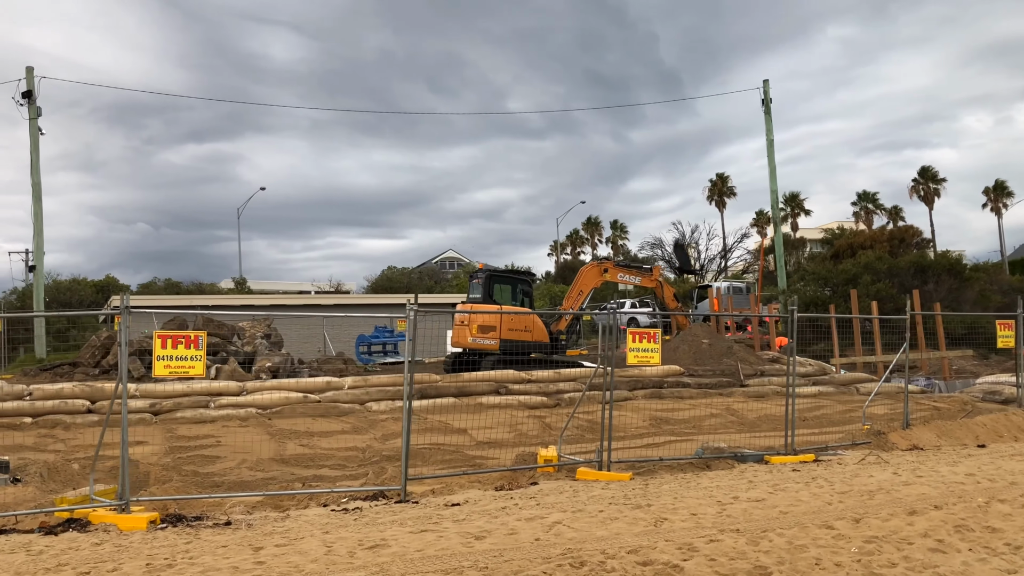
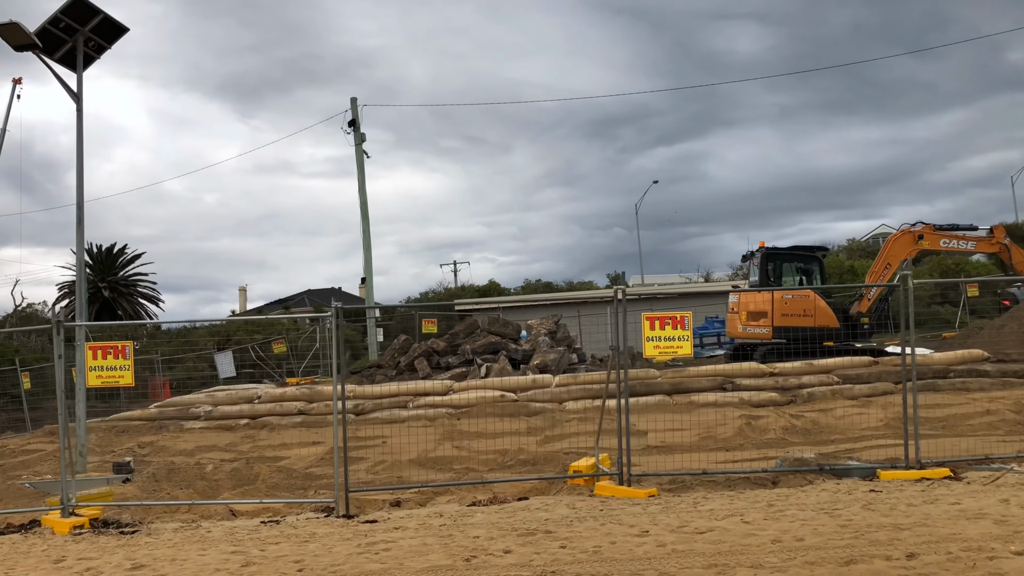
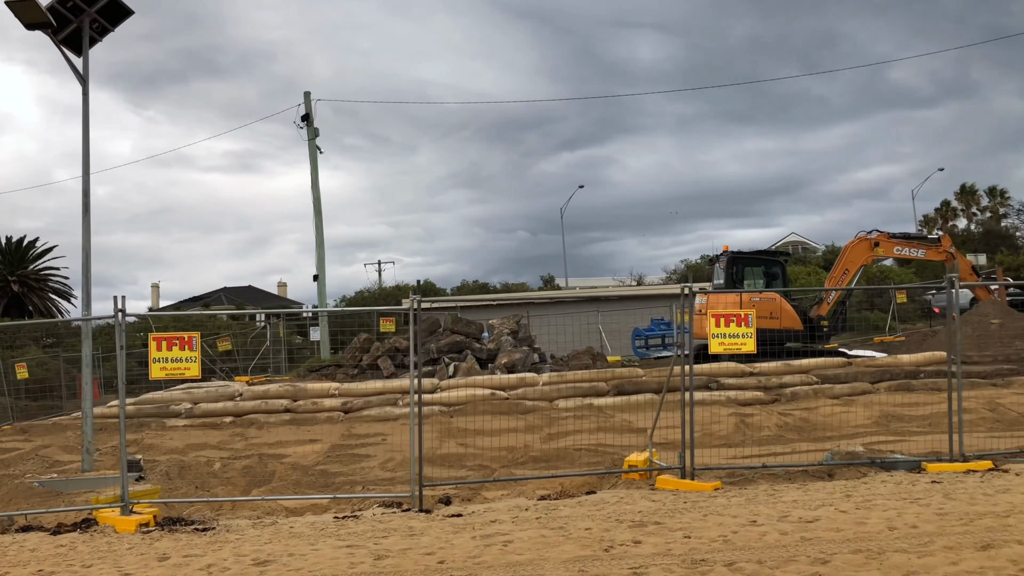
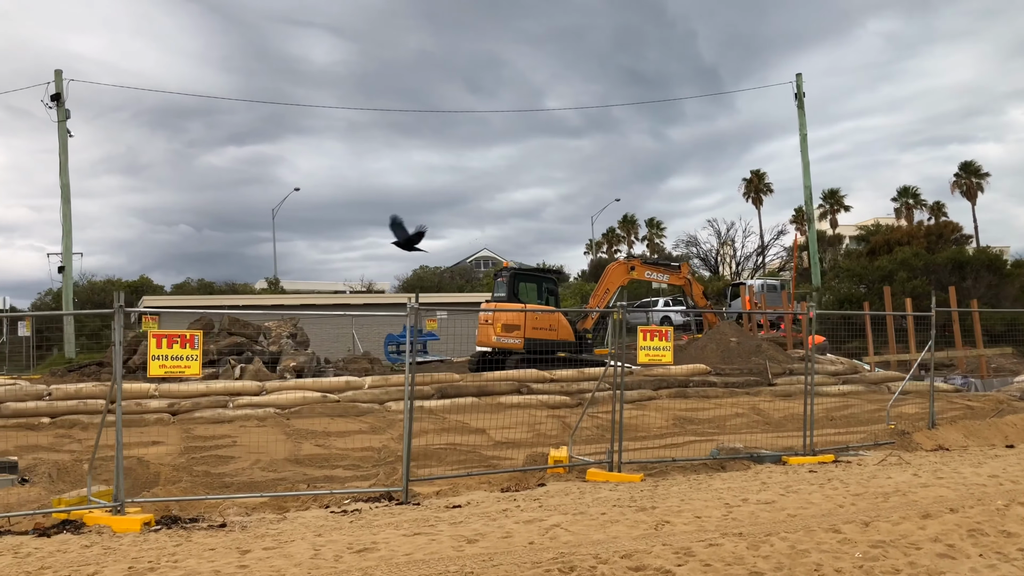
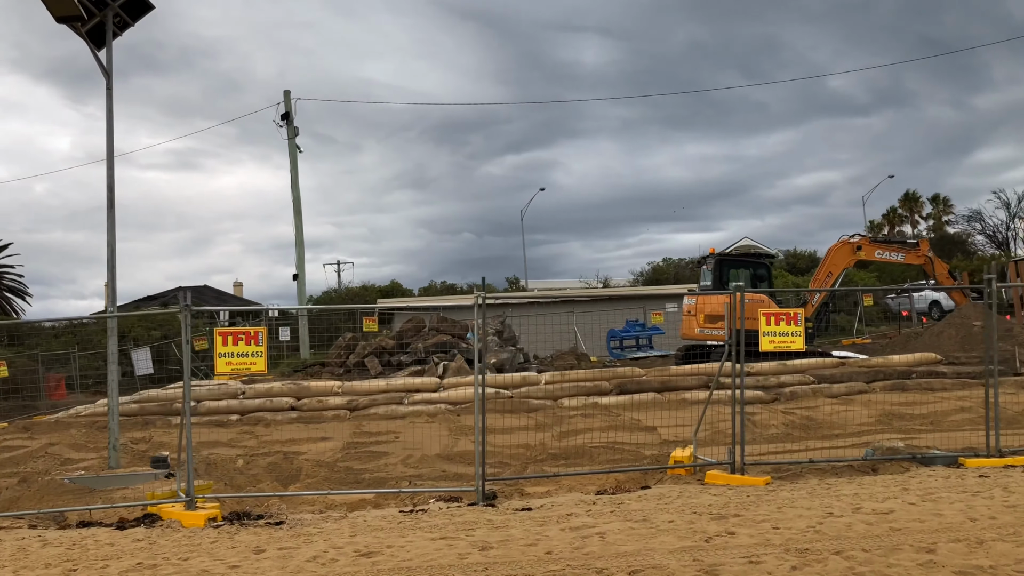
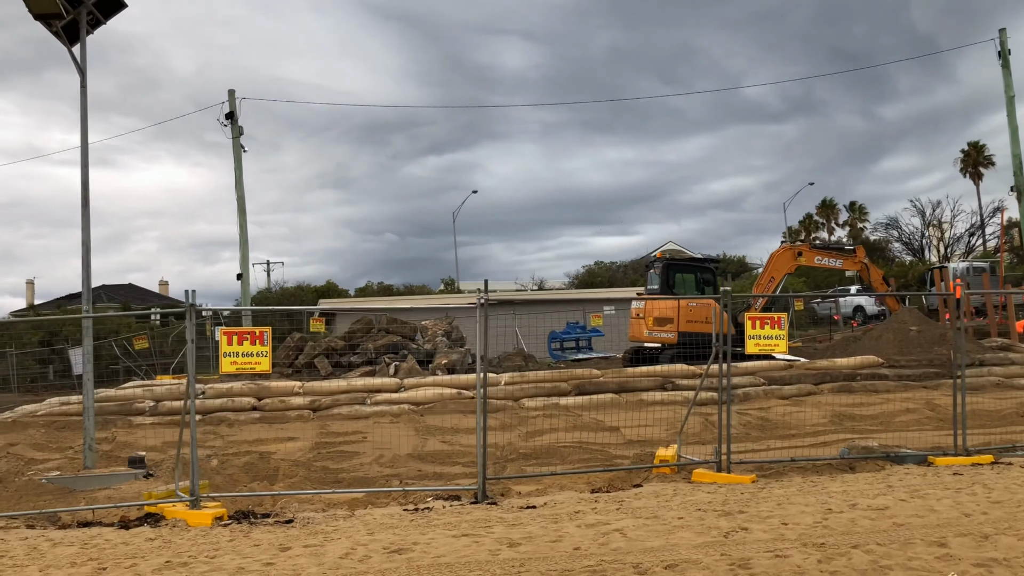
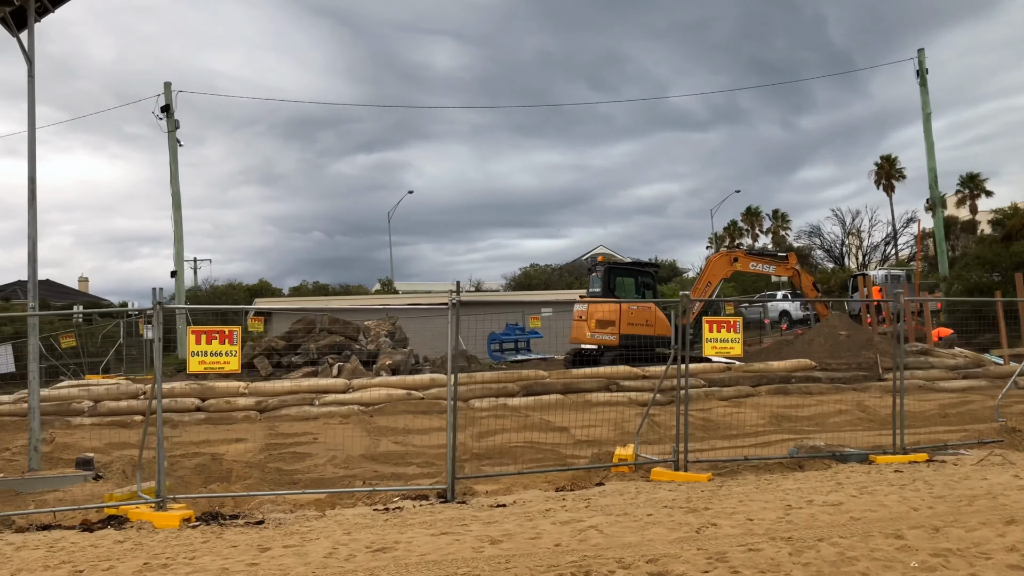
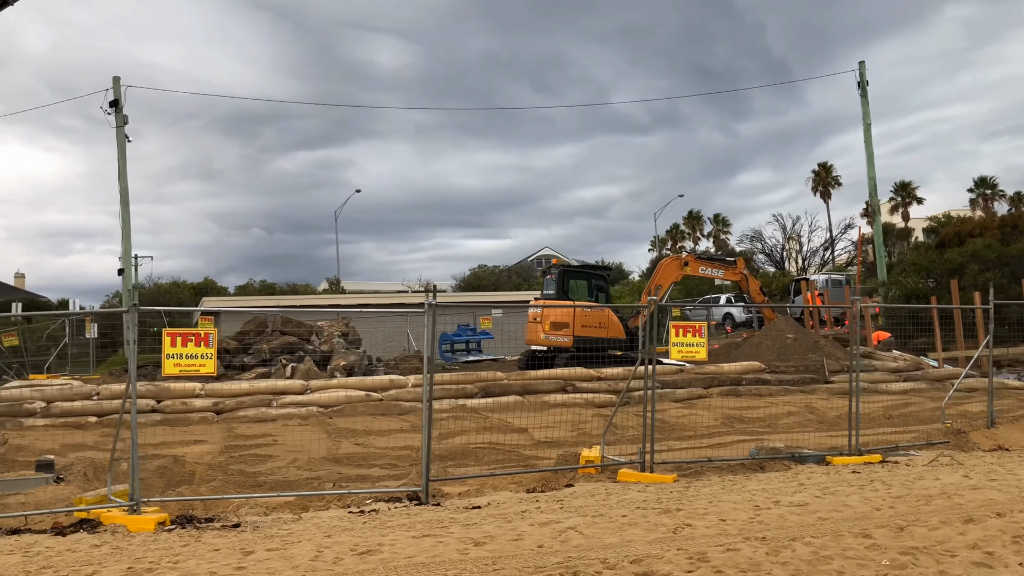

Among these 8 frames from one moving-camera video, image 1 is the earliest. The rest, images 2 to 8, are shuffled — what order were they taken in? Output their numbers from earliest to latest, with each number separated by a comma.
4, 8, 7, 6, 5, 3, 2
